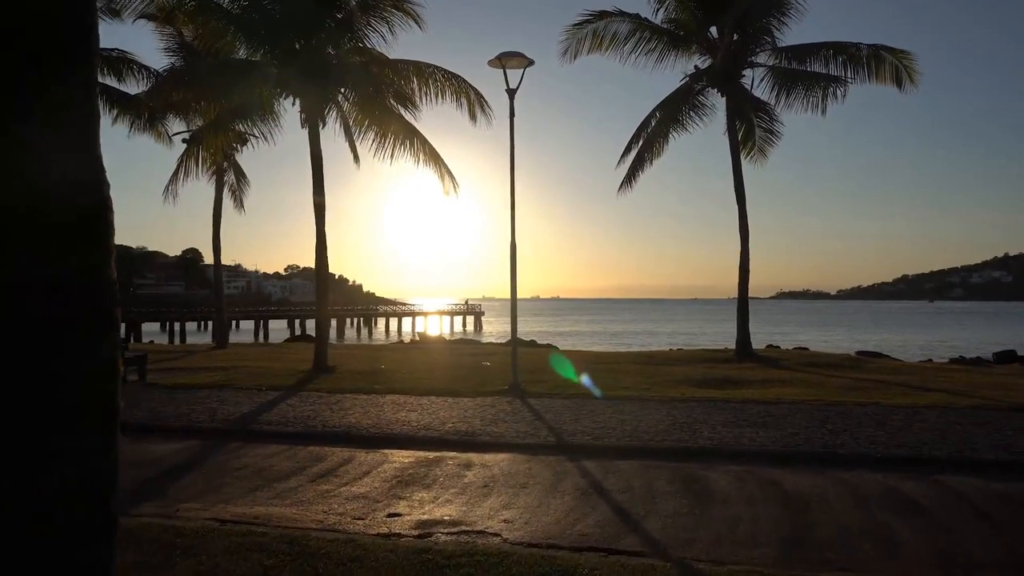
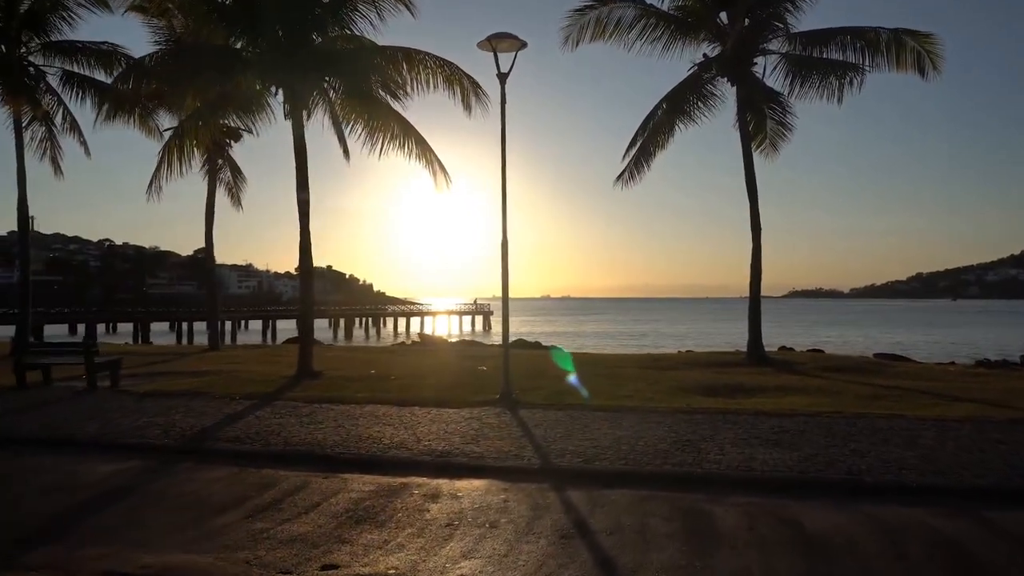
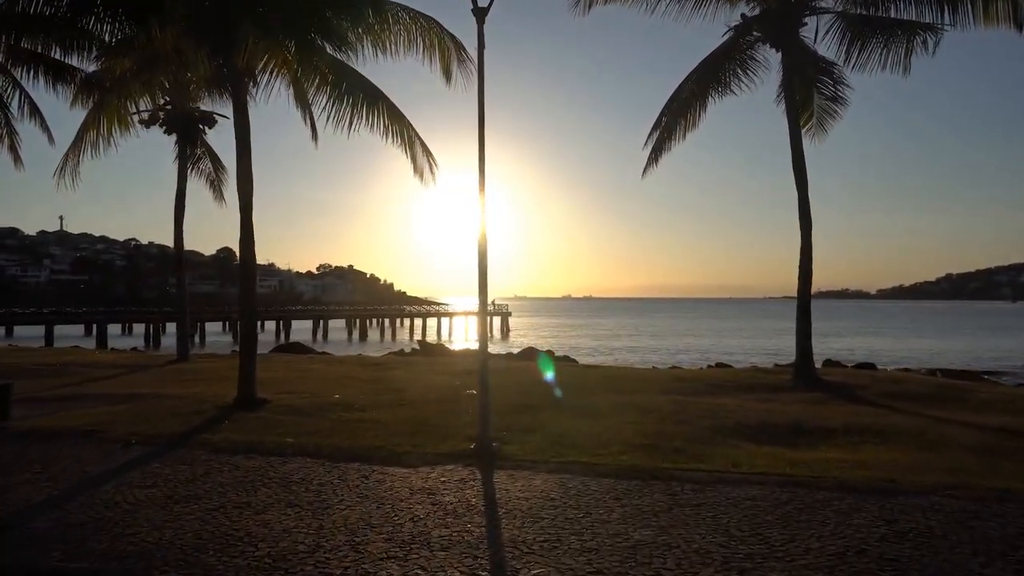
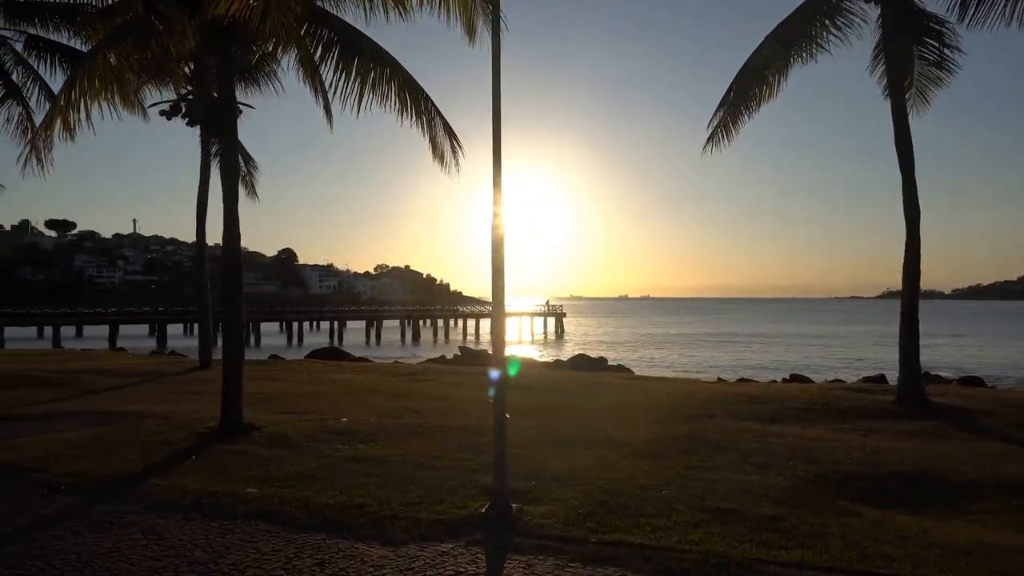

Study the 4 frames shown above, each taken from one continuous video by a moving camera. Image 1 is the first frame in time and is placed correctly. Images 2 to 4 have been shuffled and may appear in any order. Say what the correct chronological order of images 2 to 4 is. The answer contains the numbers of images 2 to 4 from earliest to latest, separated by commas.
2, 3, 4
